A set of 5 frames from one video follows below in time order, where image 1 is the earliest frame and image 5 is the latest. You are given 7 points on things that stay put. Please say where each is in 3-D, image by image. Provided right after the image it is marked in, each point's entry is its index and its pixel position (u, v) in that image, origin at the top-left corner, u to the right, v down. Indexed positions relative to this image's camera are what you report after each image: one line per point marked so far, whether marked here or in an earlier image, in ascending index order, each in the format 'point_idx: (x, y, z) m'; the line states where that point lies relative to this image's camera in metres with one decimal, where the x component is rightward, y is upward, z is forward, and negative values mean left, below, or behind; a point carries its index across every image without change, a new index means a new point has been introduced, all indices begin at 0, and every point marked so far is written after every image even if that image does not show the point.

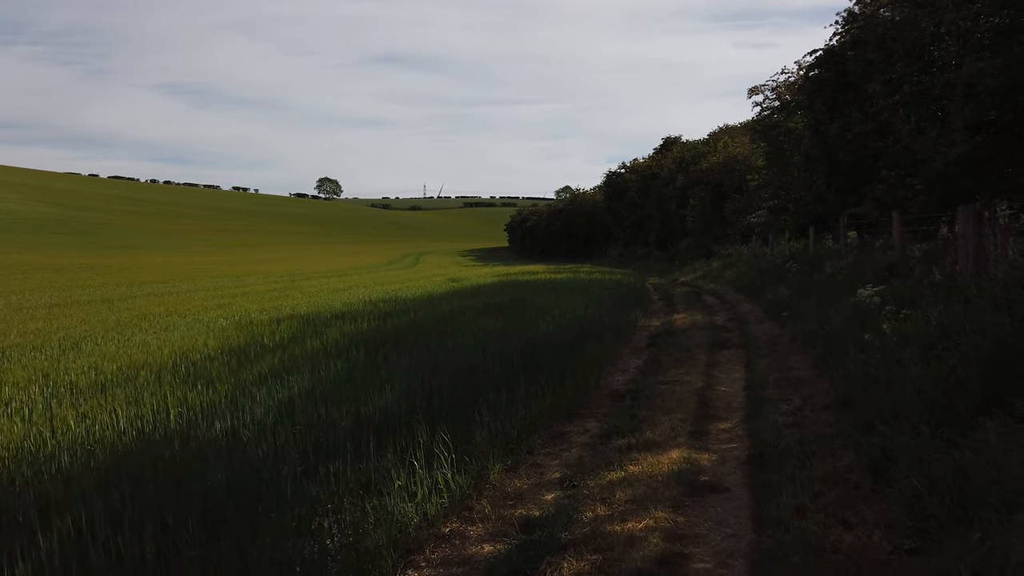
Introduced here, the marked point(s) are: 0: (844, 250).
0: (+6.6, +0.7, +14.9) m
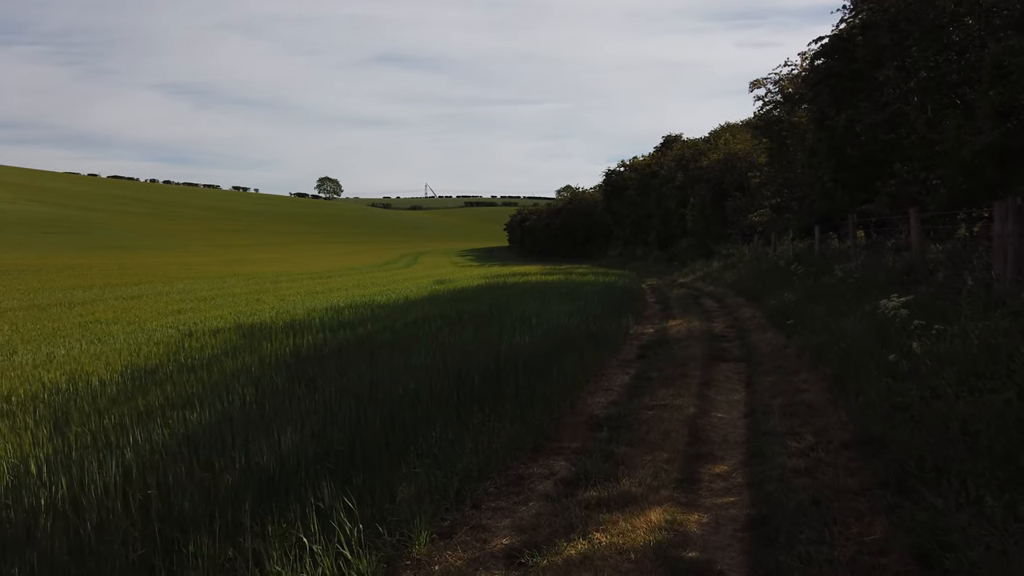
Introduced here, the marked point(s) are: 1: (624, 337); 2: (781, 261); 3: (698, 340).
0: (+6.2, +0.6, +13.8) m
1: (+1.7, -0.7, +11.2) m
2: (+6.6, +0.7, +18.4) m
3: (+2.6, -0.7, +10.5) m
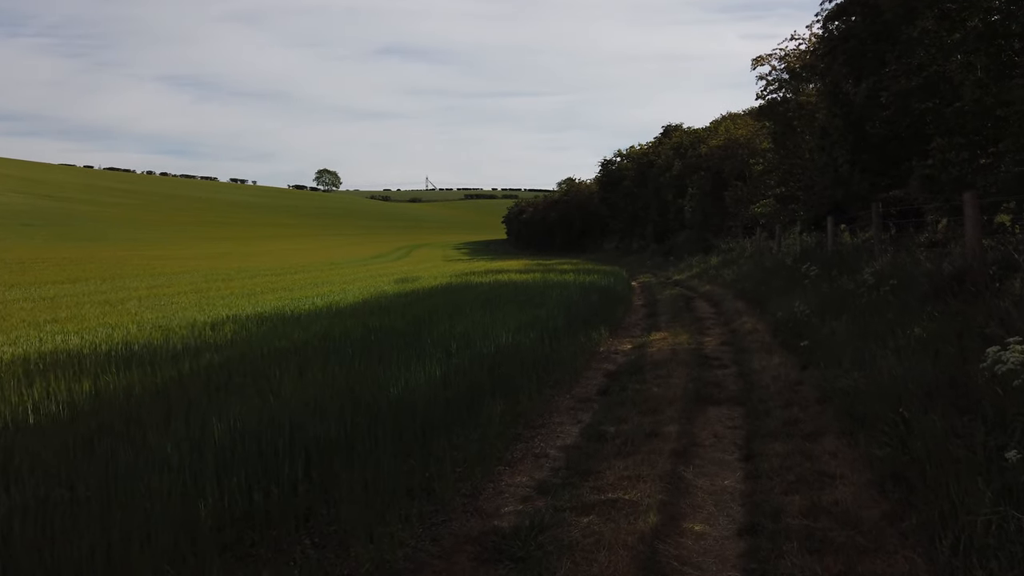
0: (+5.5, +0.6, +11.3) m
1: (+0.9, -0.8, +8.7) m
2: (+5.8, +0.6, +15.9) m
3: (+1.8, -0.8, +8.0) m
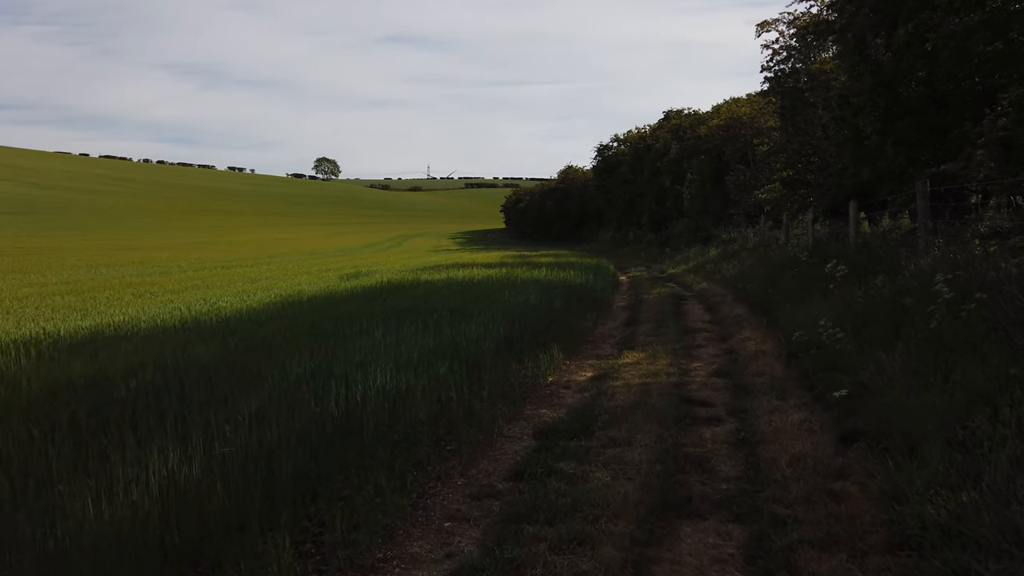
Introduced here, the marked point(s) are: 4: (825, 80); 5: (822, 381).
0: (+4.7, +0.5, +8.6) m
1: (0.0, -0.9, +6.0) m
2: (+5.0, +0.7, +13.1) m
3: (+1.0, -0.9, +5.3) m
4: (+6.6, +4.4, +15.9) m
5: (+2.3, -0.7, +5.6) m
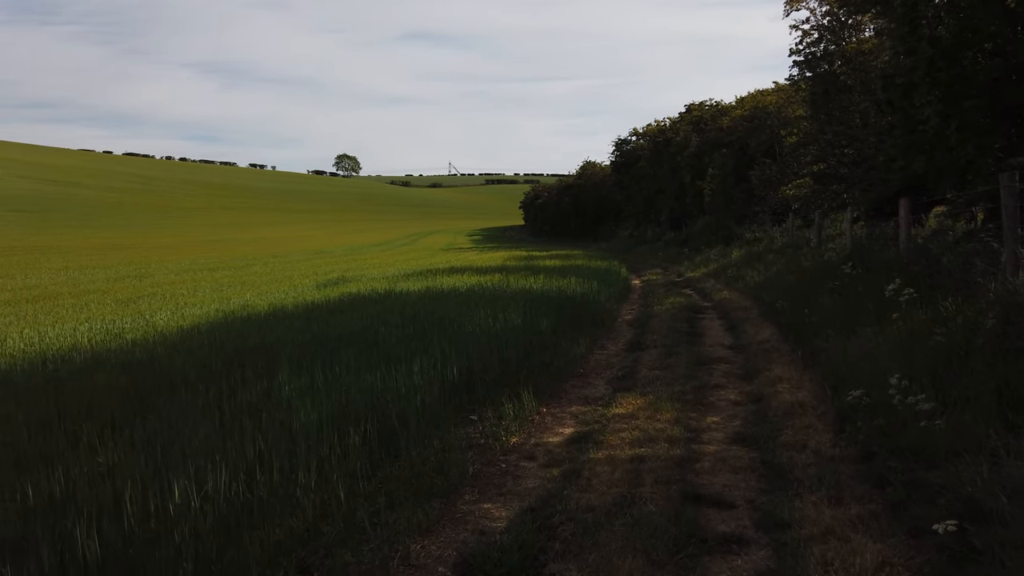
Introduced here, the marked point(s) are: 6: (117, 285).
0: (+4.3, +0.3, +6.6) m
1: (-0.3, -1.1, +4.1) m
2: (+4.8, +0.5, +11.1) m
3: (+0.6, -1.2, +3.4) m
4: (+6.4, +4.2, +13.8) m
5: (+1.9, -0.9, +3.7) m
6: (-8.7, 0.0, +17.1) m
